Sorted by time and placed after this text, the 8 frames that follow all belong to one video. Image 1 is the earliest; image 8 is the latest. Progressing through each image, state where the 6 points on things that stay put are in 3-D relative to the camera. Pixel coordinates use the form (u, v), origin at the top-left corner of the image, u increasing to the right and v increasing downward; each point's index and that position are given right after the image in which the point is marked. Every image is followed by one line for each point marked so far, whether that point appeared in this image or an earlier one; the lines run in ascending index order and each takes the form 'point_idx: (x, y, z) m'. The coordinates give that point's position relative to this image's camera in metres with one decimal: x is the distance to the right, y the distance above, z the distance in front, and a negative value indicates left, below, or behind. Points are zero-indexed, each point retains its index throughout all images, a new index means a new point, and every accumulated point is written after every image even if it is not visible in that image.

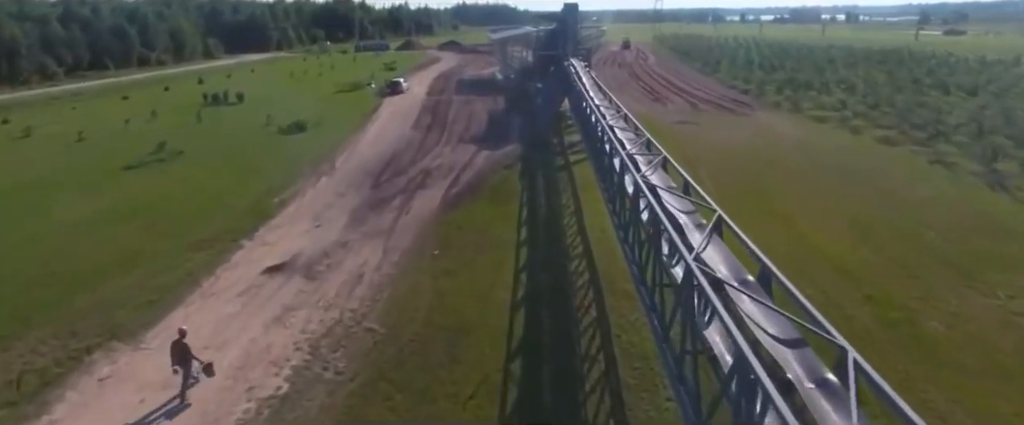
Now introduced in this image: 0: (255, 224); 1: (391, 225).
0: (-7.0, -0.3, +16.0) m
1: (-3.3, -0.3, +16.0) m
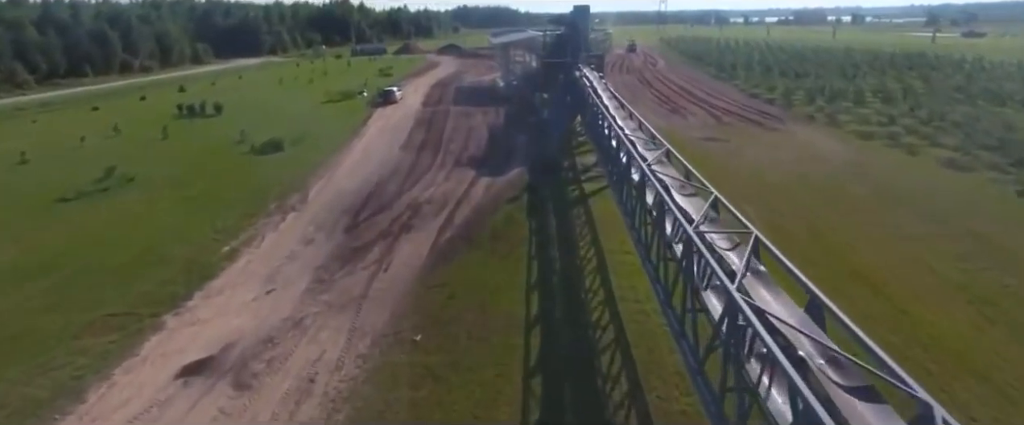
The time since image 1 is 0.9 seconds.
0: (-6.9, -1.6, +12.5) m
1: (-3.1, -1.6, +12.5) m
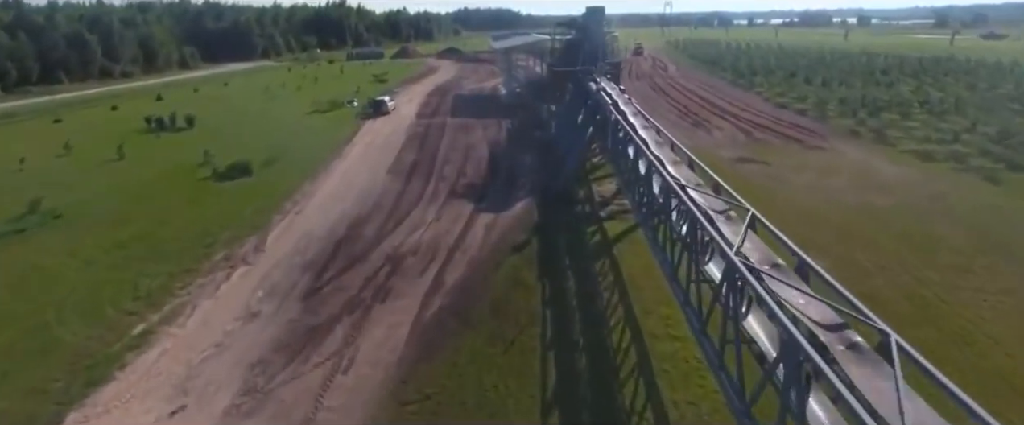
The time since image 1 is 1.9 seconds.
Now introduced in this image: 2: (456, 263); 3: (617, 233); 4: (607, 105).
0: (-6.7, -2.9, +8.8) m
1: (-3.0, -2.9, +8.8) m
2: (-1.3, -1.1, +14.0) m
3: (+2.8, -0.6, +15.9) m
4: (+3.1, +3.7, +19.4) m
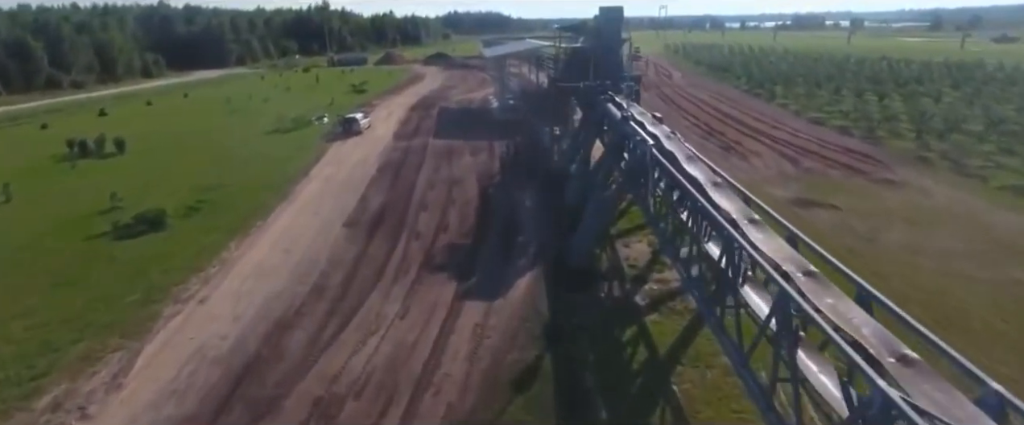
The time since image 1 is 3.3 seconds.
0: (-6.6, -4.7, +3.4) m
1: (-2.9, -4.7, +3.4) m
2: (-1.3, -3.0, +8.6) m
3: (+2.8, -2.4, +10.6) m
4: (+3.1, +1.8, +14.1) m
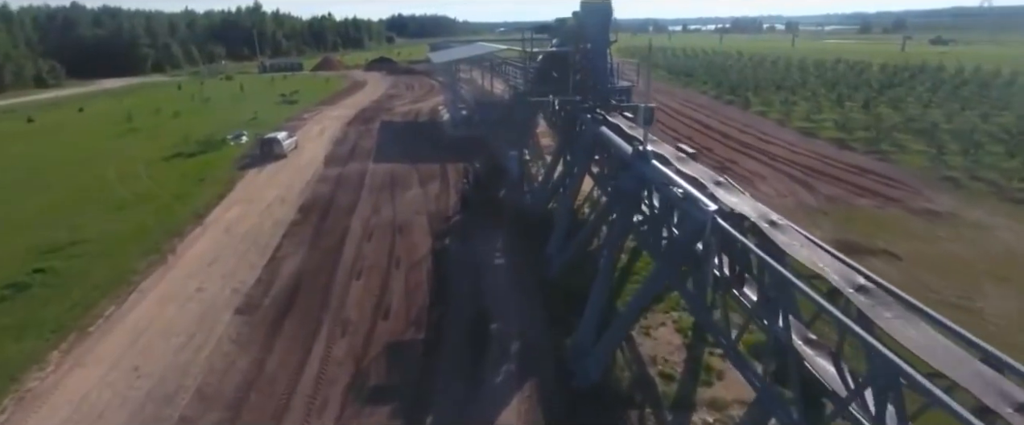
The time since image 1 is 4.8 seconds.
0: (-6.0, -6.3, -2.0) m
1: (-2.3, -6.1, -1.6) m
2: (-1.2, -4.4, +3.7) m
3: (+2.8, -3.7, +6.0) m
4: (+2.6, +0.5, +9.6) m
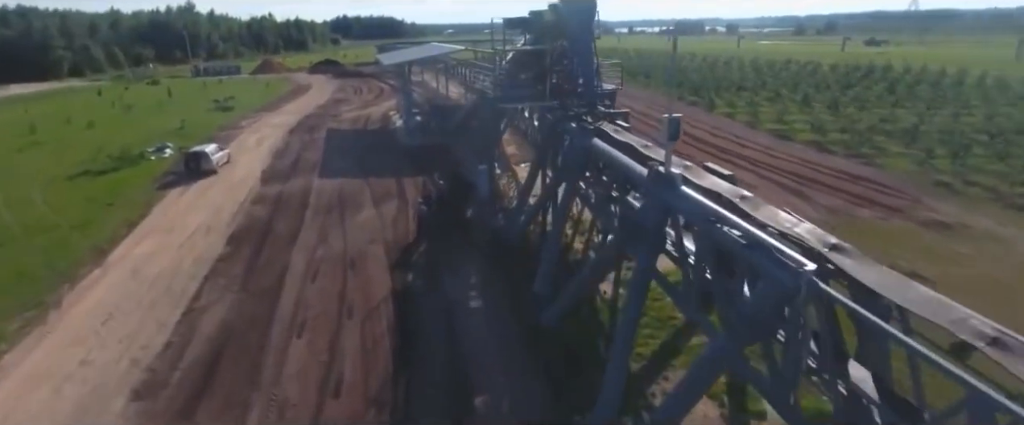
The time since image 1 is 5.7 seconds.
0: (-4.9, -7.0, -4.9) m
1: (-1.3, -6.7, -4.2) m
2: (-0.6, -5.0, +1.2) m
3: (+3.1, -4.2, +3.8) m
4: (+2.5, -0.1, +7.3) m
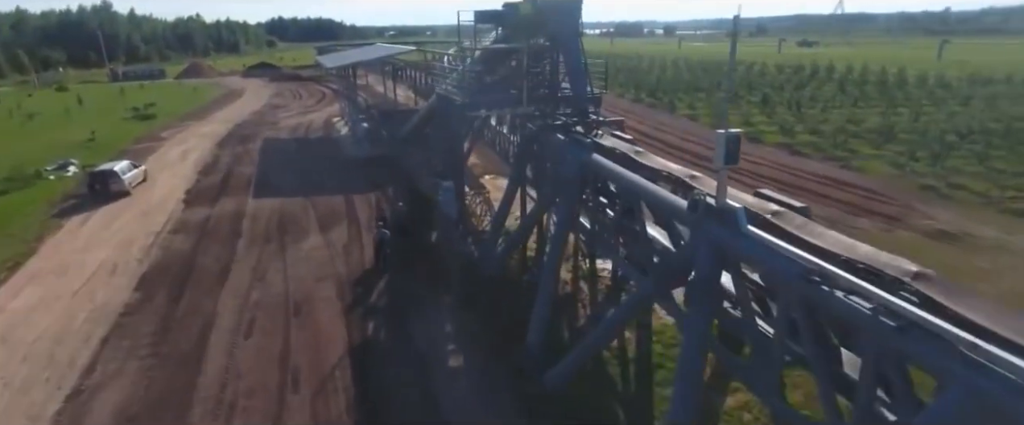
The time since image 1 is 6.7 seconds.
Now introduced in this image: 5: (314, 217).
0: (-3.4, -7.6, -7.5) m
1: (+0.1, -7.3, -6.5) m
2: (+0.2, -5.5, -1.0) m
3: (+3.6, -4.6, +2.0) m
4: (+2.6, -0.5, +5.4) m
5: (-5.6, -0.1, +16.7) m
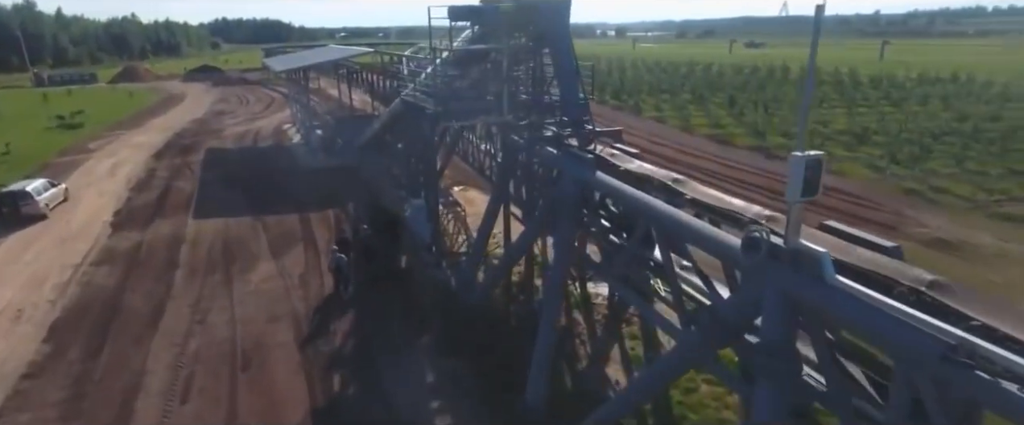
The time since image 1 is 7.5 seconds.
0: (-2.1, -8.0, -9.2) m
1: (+1.4, -7.6, -7.9) m
2: (+1.0, -5.9, -2.5) m
3: (+4.2, -5.0, +0.8) m
4: (+2.8, -0.9, +4.1) m
5: (-6.2, -0.7, +14.8) m
